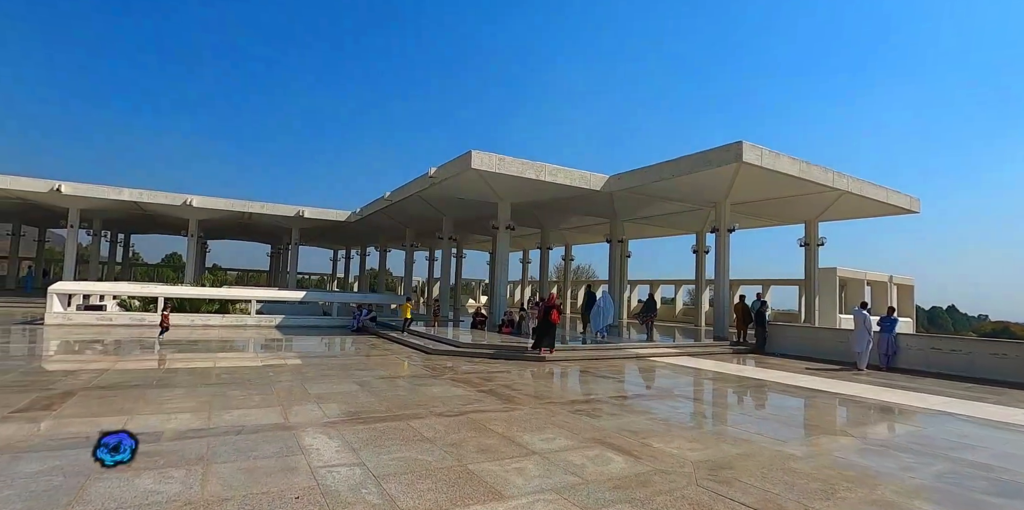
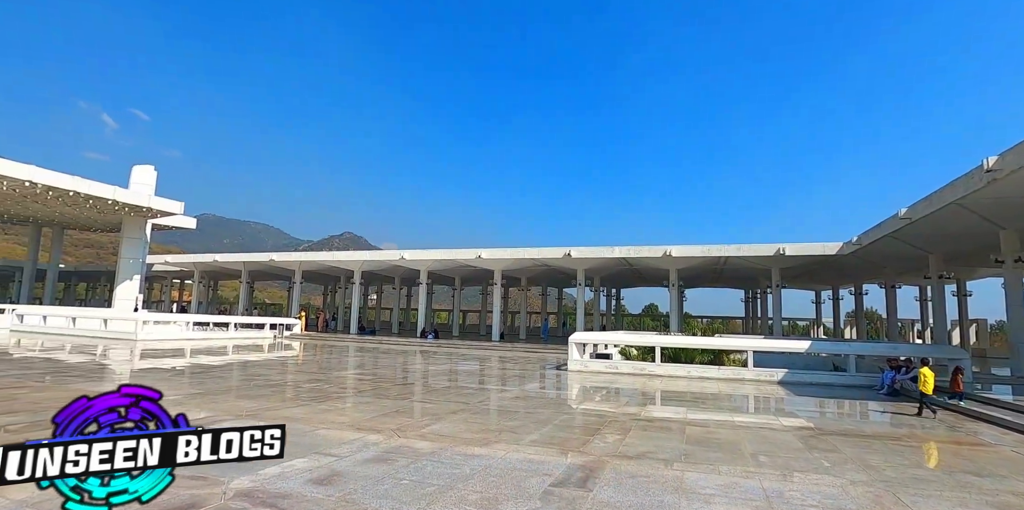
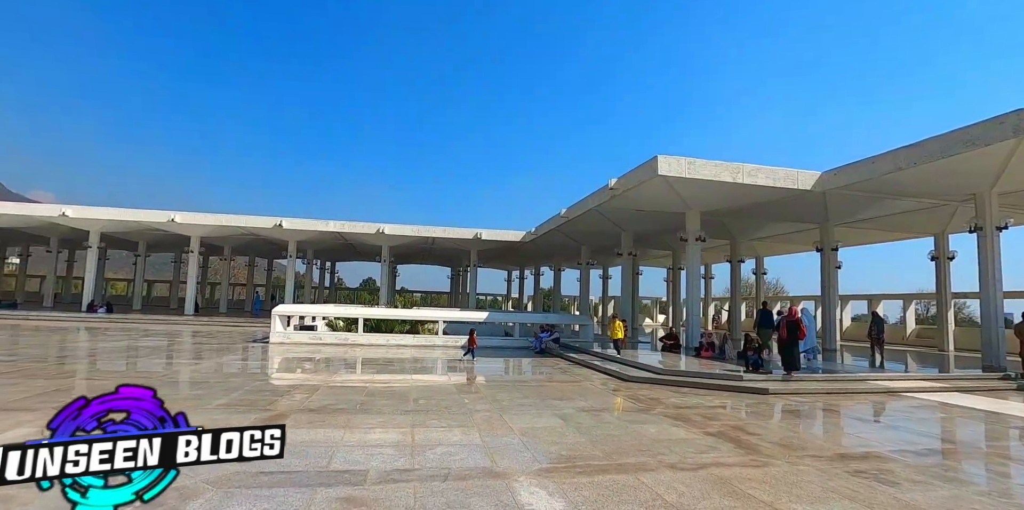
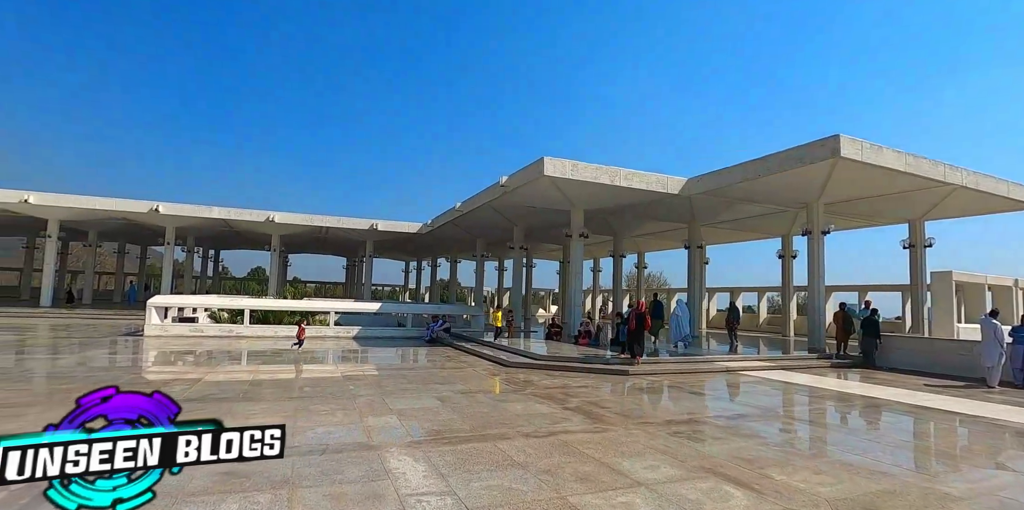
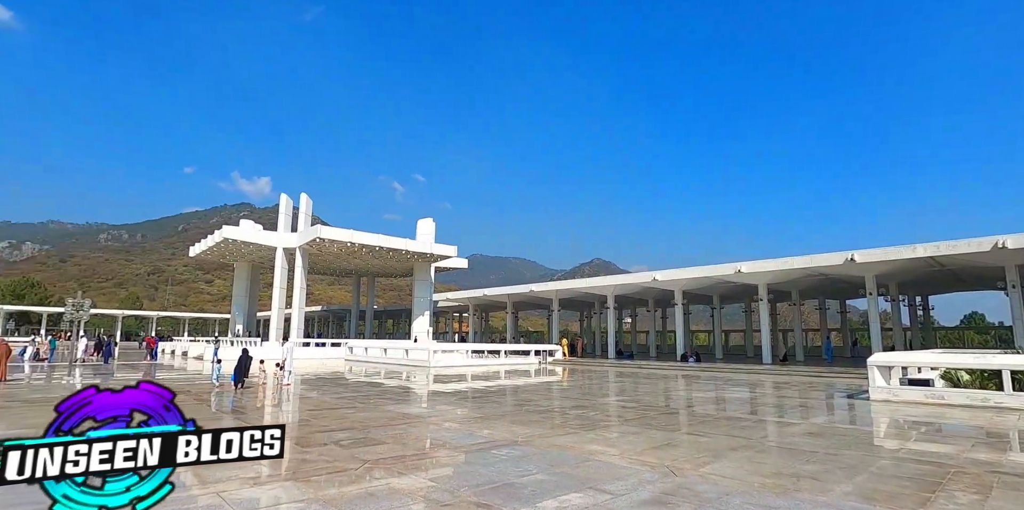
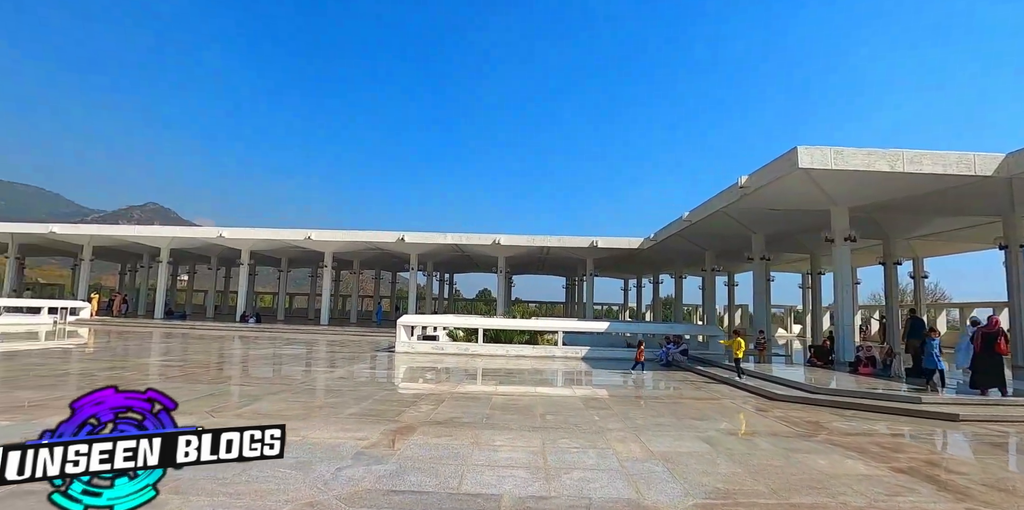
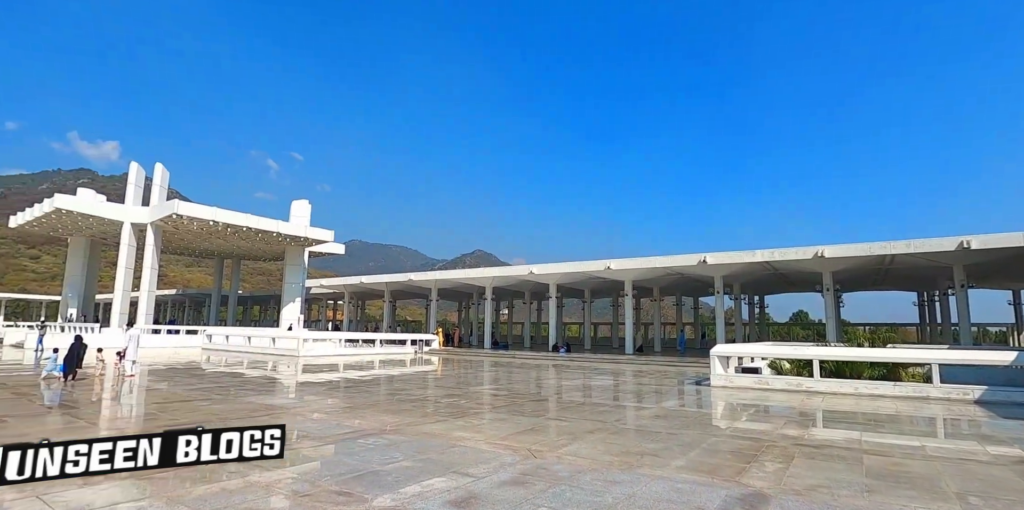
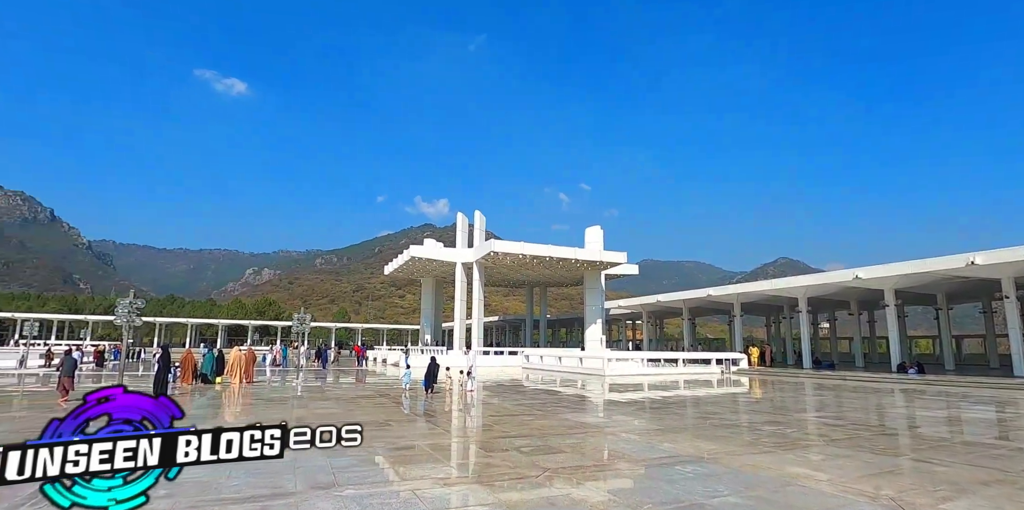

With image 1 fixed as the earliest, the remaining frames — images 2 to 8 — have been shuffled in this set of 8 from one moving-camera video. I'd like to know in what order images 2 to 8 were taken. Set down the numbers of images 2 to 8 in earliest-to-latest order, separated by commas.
4, 3, 6, 2, 7, 5, 8
